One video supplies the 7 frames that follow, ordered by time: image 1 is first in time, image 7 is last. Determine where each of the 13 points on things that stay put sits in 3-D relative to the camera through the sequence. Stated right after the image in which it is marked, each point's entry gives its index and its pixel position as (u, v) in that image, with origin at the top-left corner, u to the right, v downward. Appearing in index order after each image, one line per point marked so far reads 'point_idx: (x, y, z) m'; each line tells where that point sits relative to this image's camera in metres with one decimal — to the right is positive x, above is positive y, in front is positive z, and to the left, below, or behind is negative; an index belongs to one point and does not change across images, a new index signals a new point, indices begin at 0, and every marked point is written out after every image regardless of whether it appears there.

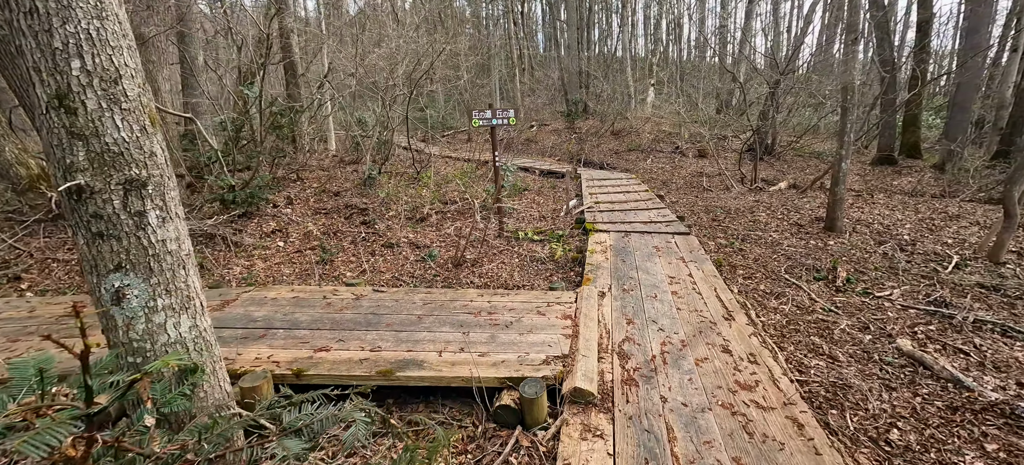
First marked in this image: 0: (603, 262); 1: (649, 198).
0: (+0.9, -0.3, +4.3) m
1: (+2.1, +0.6, +6.9) m
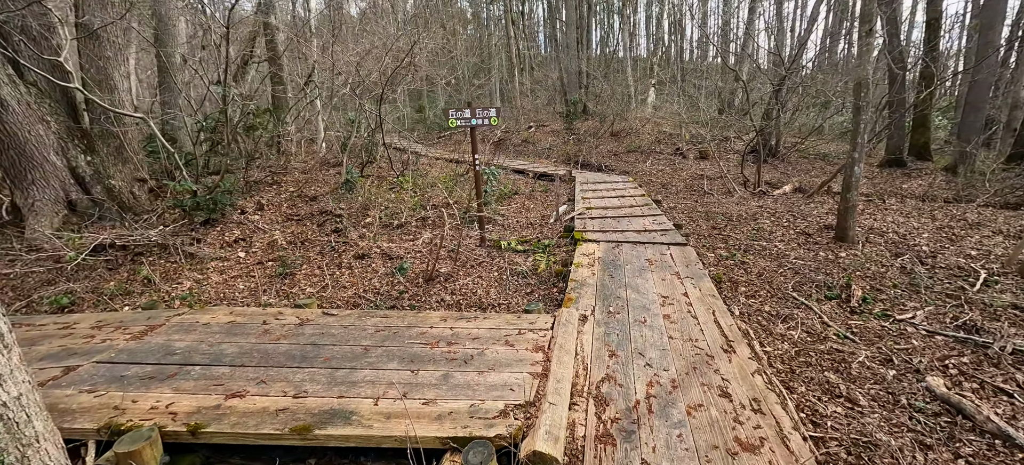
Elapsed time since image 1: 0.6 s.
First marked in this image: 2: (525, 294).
0: (+0.7, -0.4, +3.9) m
1: (+1.9, +0.4, +6.4) m
2: (+0.1, -0.6, +4.0) m
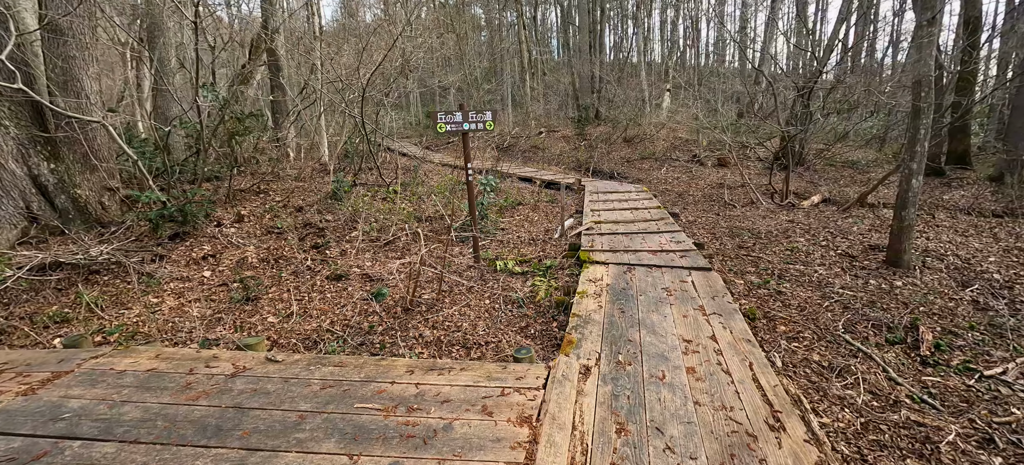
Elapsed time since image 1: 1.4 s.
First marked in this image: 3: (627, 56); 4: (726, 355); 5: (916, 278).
0: (+0.6, -0.6, +3.2) m
1: (+1.9, +0.2, +5.7) m
2: (0.0, -0.7, +3.4) m
3: (+4.8, +7.3, +18.8) m
4: (+1.2, -0.7, +2.6) m
5: (+3.4, -0.4, +3.8) m
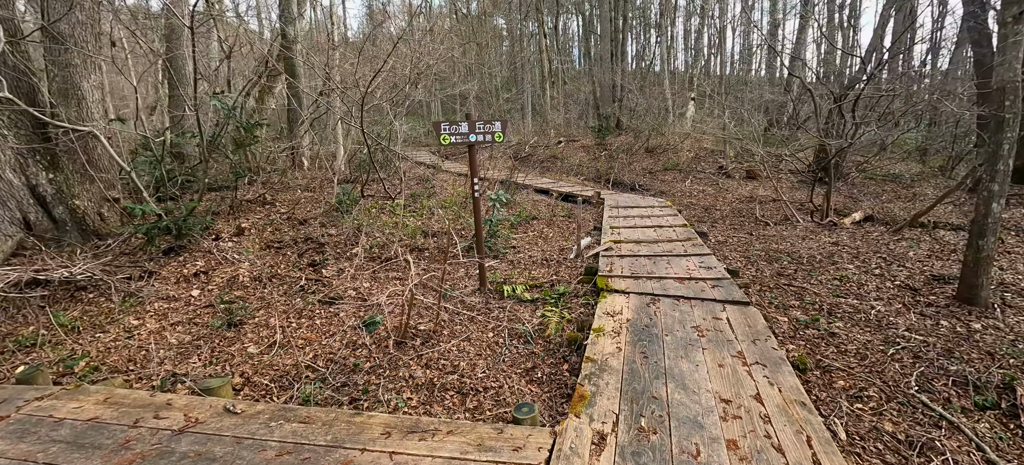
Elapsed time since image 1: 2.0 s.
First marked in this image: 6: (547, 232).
0: (+0.6, -0.7, +2.8) m
1: (+2.0, 0.0, +5.2) m
2: (+0.1, -0.9, +2.9) m
3: (+5.6, +6.8, +18.3) m
4: (+1.2, -0.9, +2.1) m
5: (+3.5, -0.6, +3.2) m
6: (+0.5, 0.0, +6.1) m
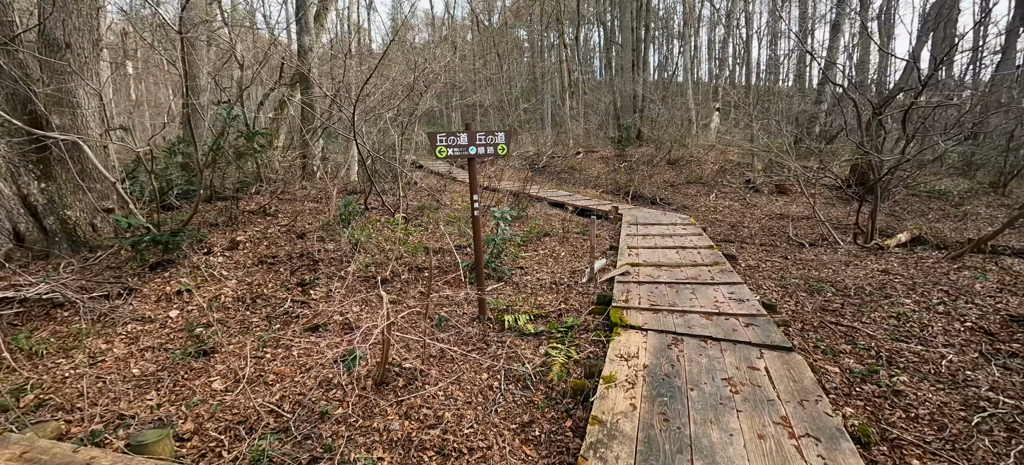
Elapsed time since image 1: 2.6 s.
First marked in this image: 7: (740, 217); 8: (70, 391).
0: (+0.6, -0.9, +2.3) m
1: (+2.1, -0.3, +4.7) m
2: (0.0, -1.1, +2.4) m
3: (+6.3, +6.2, +17.7) m
4: (+1.1, -1.1, +1.6) m
5: (+3.4, -0.8, +2.6) m
6: (+0.6, -0.2, +5.7) m
7: (+4.1, +0.3, +8.1) m
8: (-2.9, -1.0, +3.0) m
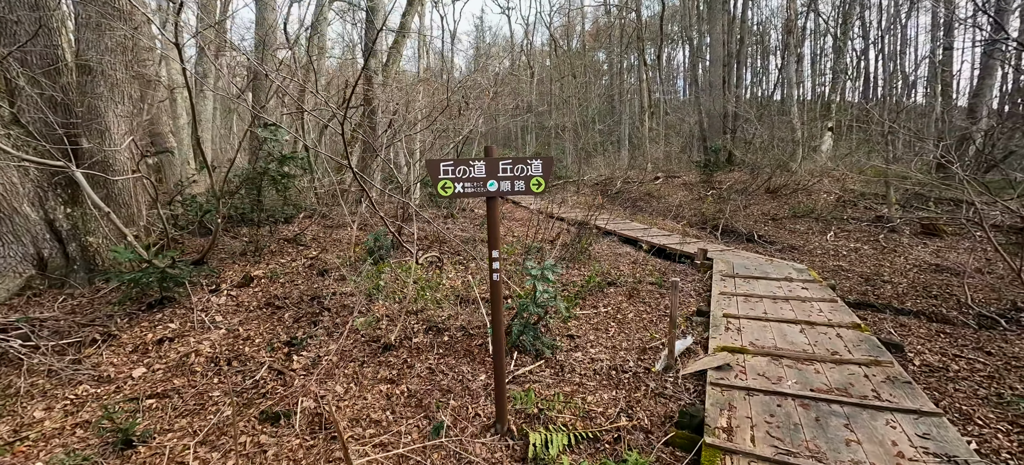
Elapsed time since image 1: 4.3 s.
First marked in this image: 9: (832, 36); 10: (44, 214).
0: (+0.5, -1.3, +0.9) m
1: (+2.4, -0.8, +3.1) m
2: (0.0, -1.4, +1.2) m
3: (+9.0, +4.9, +15.5) m
4: (+0.9, -1.4, +0.2) m
5: (+3.4, -1.3, +0.8) m
6: (+1.1, -0.7, +4.3) m
7: (+4.9, -0.5, +6.1) m
8: (-2.8, -1.3, +2.2) m
9: (+12.0, +7.4, +16.8) m
10: (-5.2, +0.2, +4.9) m
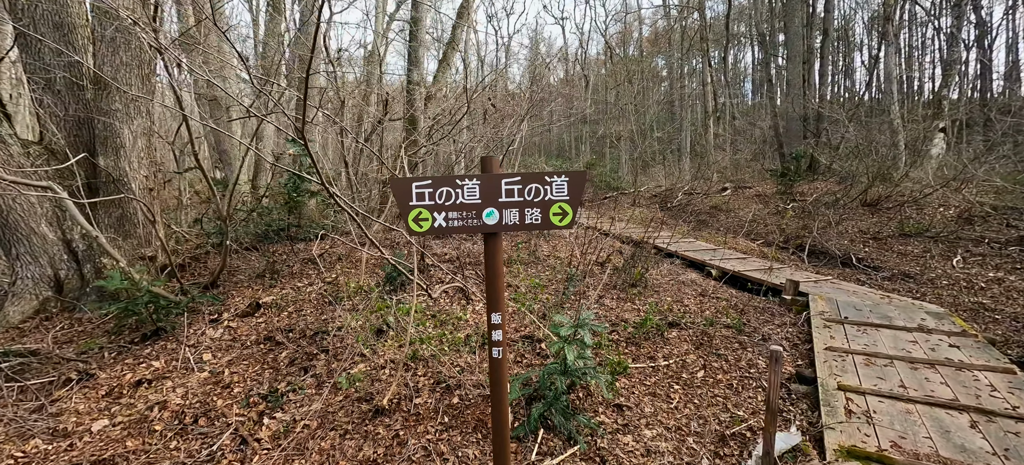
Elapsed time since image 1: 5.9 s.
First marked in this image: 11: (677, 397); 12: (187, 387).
0: (+0.3, -1.4, 0.0) m
1: (+2.5, -1.0, +1.9) m
2: (-0.2, -1.6, +0.3) m
3: (+10.6, +4.3, +13.6) m
4: (+0.7, -1.5, -0.8) m
5: (+3.2, -1.4, -0.5) m
6: (+1.3, -1.0, +3.3) m
7: (+5.4, -0.8, +4.6) m
8: (-2.8, -1.5, +1.7) m
9: (+13.7, +6.8, +14.5) m
10: (-4.8, 0.0, +4.7) m
11: (+1.1, -1.1, +2.8) m
12: (-2.3, -1.1, +3.2) m
